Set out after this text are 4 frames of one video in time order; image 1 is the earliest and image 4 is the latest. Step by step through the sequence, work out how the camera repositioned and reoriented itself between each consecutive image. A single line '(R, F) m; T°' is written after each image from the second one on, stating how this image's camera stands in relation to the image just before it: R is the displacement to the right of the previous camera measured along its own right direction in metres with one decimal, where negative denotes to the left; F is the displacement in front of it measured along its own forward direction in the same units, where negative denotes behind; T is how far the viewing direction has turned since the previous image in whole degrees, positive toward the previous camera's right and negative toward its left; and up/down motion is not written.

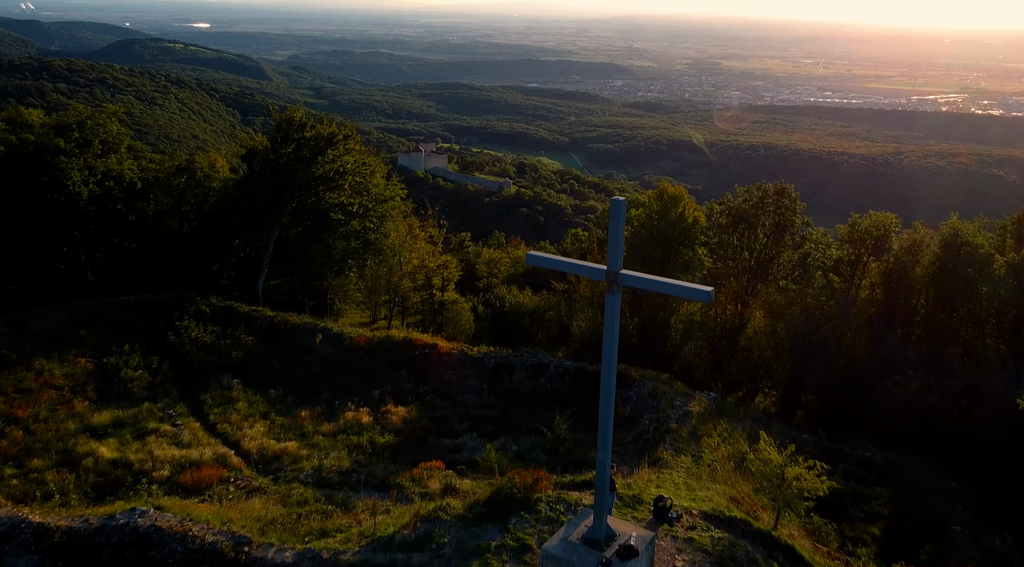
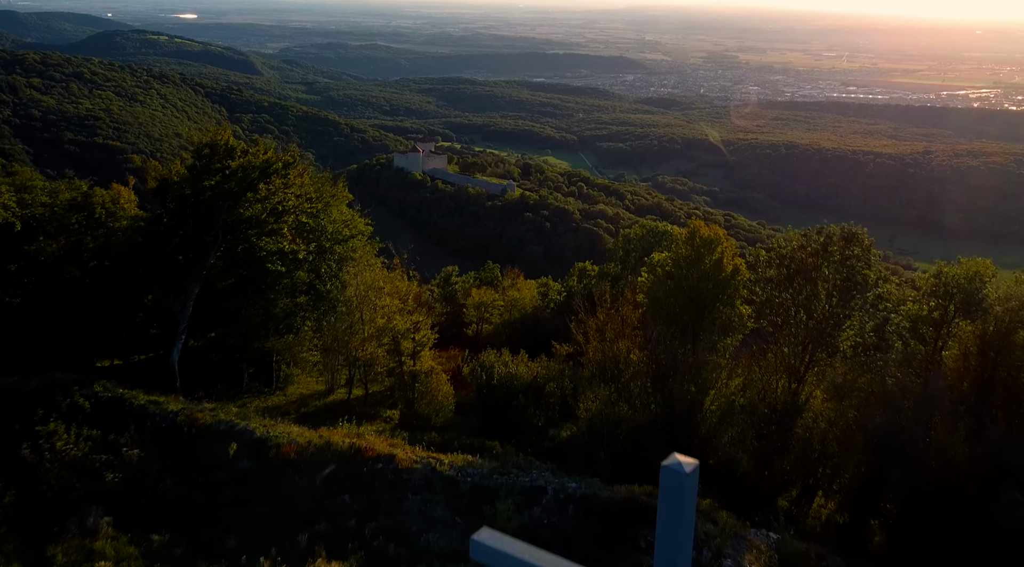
(+0.4, +5.5) m; -1°
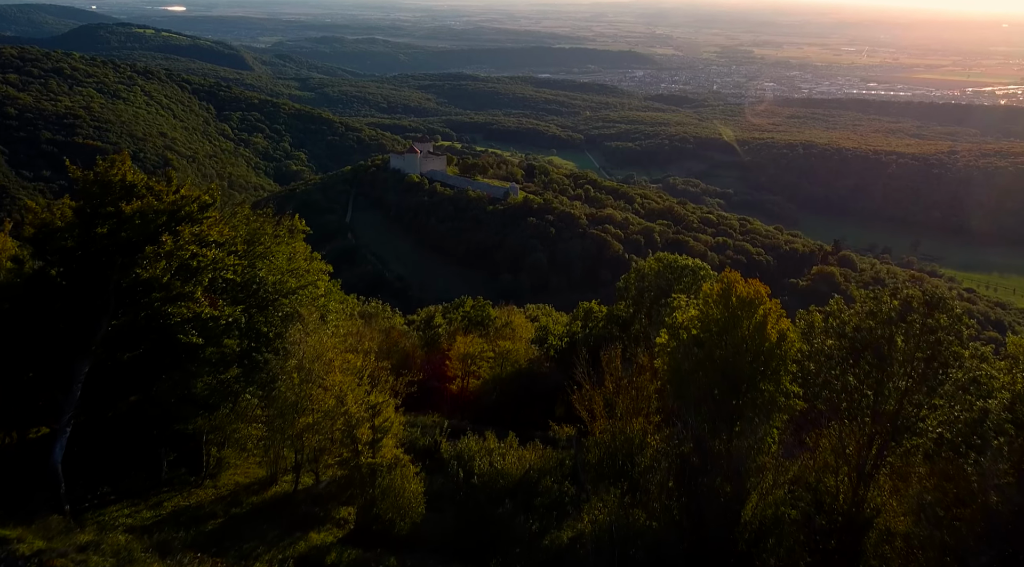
(+0.4, +4.4) m; 0°
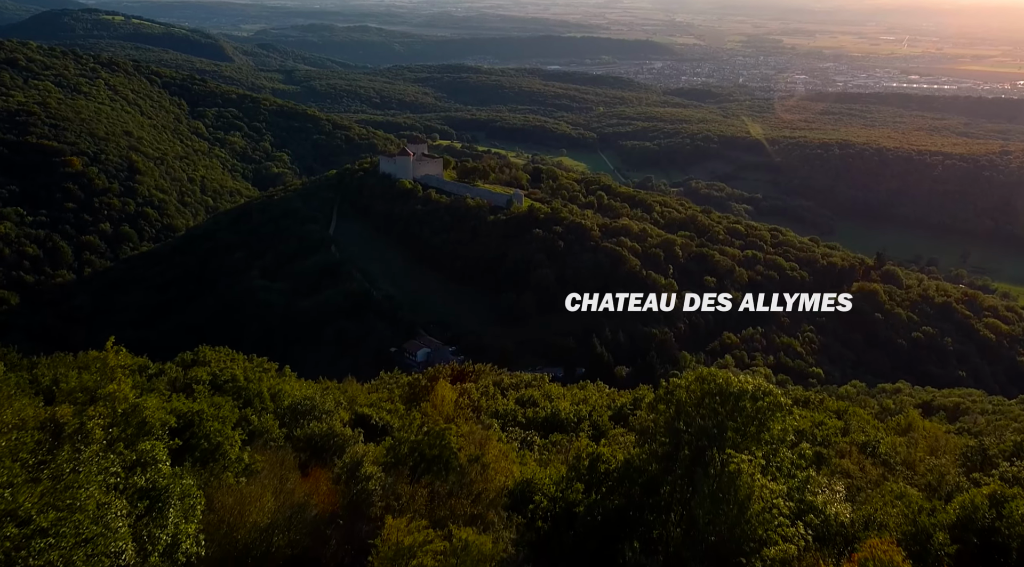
(+0.8, +8.4) m; -1°
